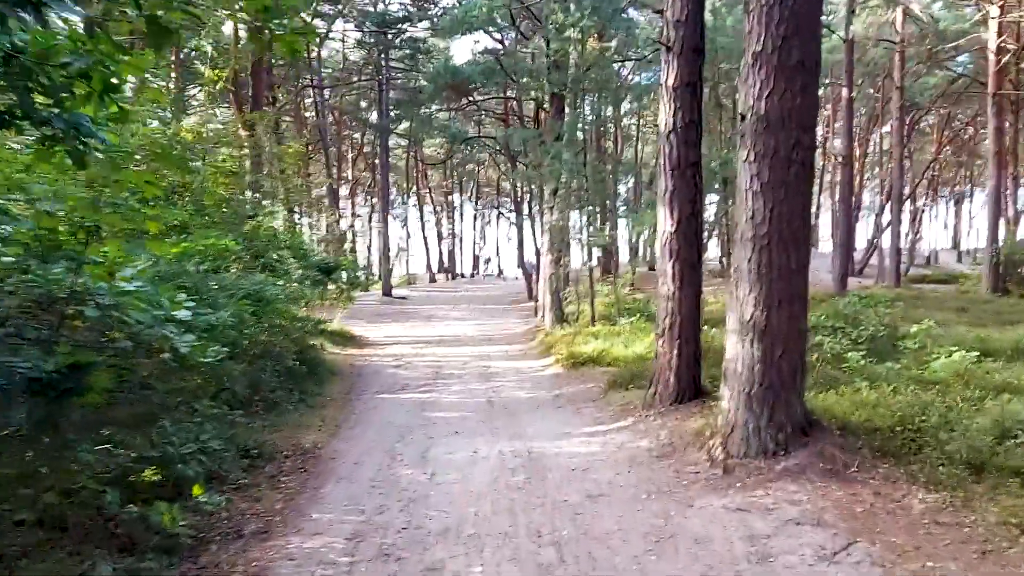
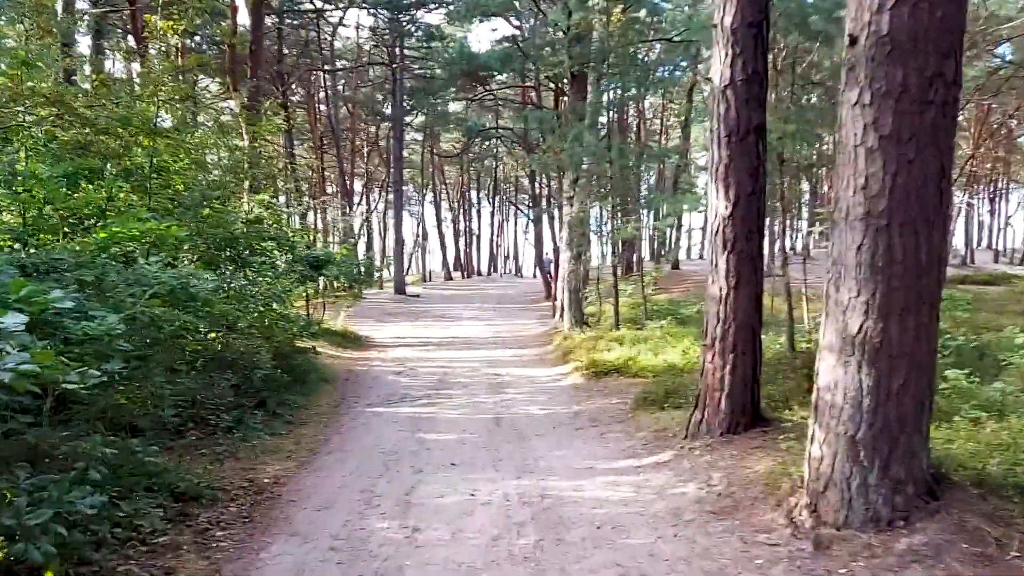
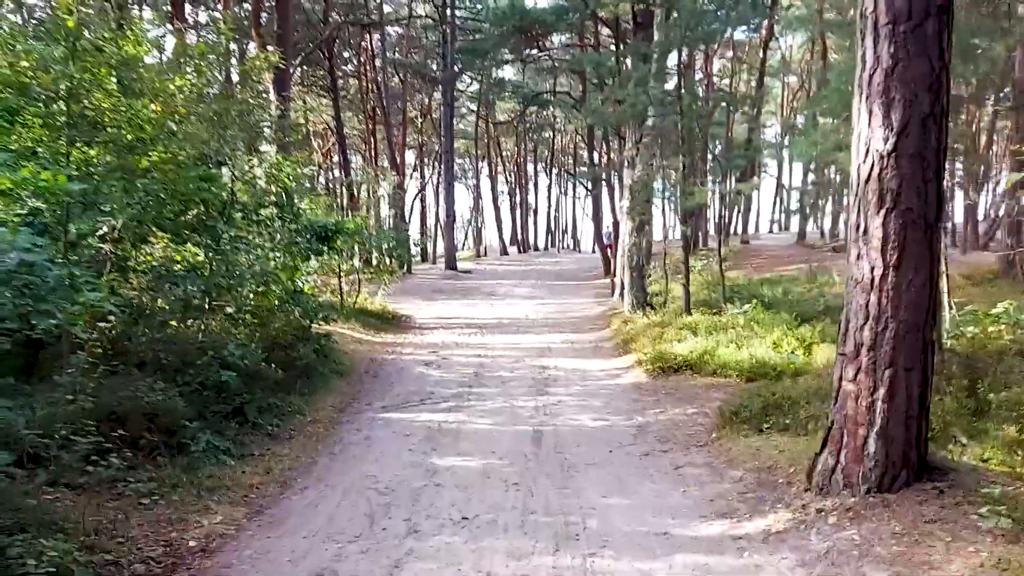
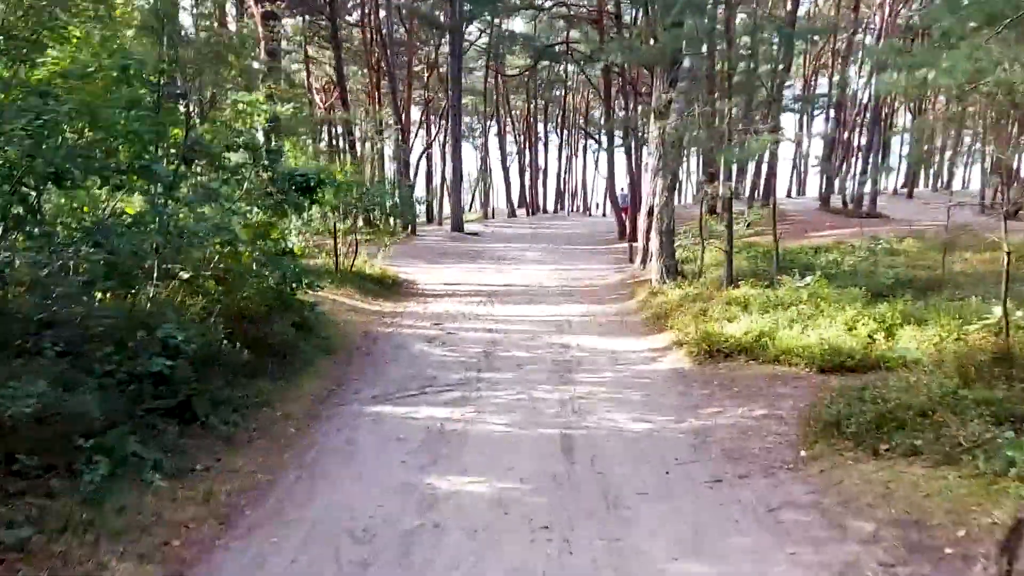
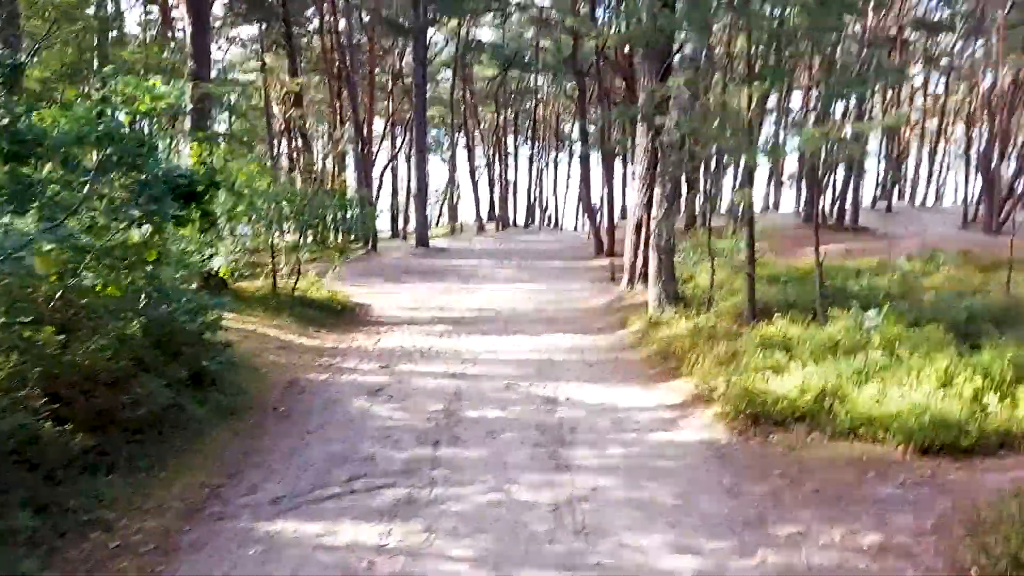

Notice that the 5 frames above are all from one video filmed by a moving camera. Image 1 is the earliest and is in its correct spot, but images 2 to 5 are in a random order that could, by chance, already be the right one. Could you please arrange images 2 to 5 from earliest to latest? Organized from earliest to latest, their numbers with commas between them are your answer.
2, 3, 4, 5
